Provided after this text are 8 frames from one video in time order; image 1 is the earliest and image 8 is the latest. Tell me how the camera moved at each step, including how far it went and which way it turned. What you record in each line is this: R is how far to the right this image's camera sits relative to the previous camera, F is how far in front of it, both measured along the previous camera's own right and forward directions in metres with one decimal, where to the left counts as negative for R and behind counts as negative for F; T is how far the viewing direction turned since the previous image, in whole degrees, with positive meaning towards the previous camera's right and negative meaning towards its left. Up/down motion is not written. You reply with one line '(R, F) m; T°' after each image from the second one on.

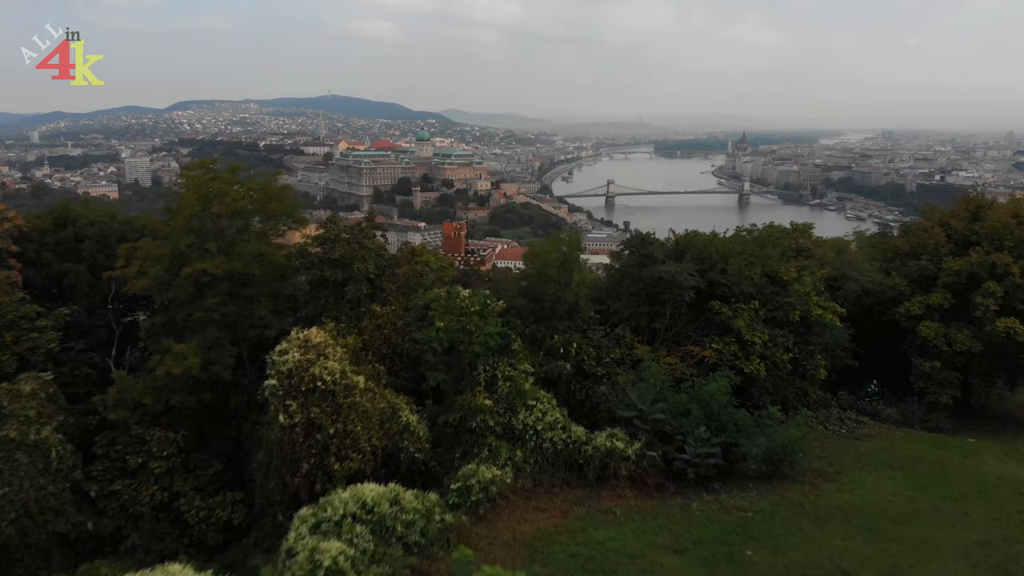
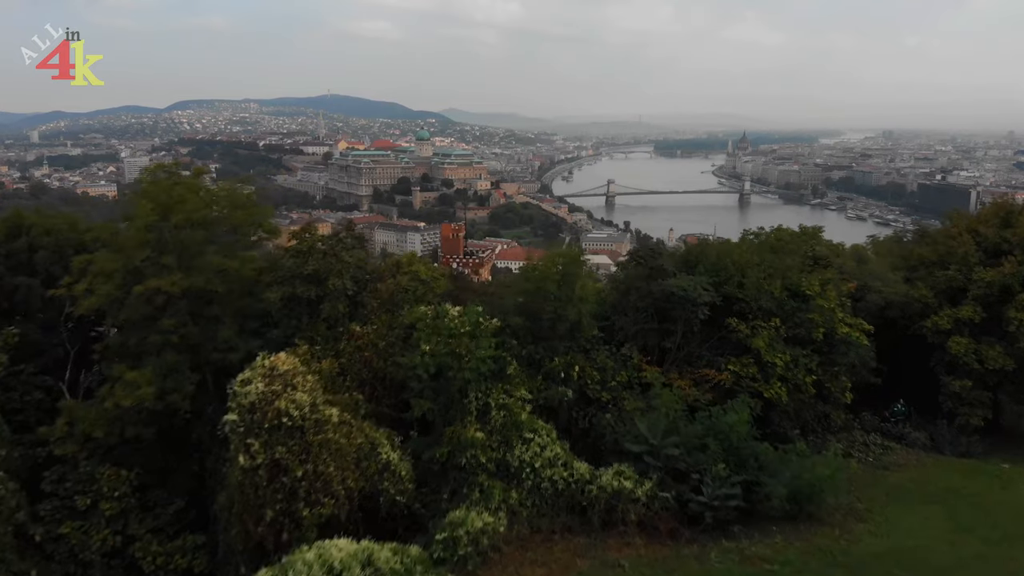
(0.0, +0.4) m; 0°
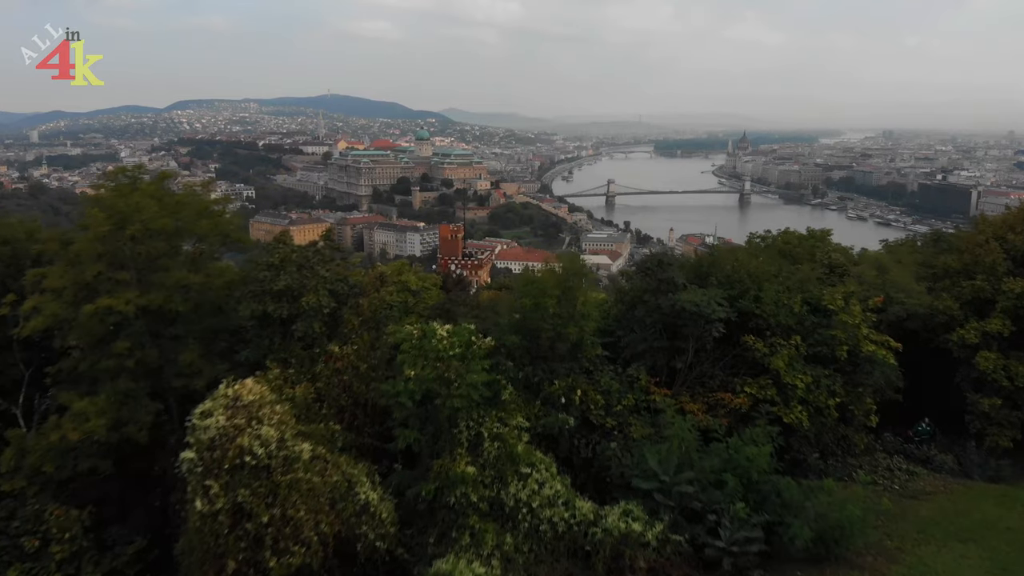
(0.0, +0.3) m; 0°
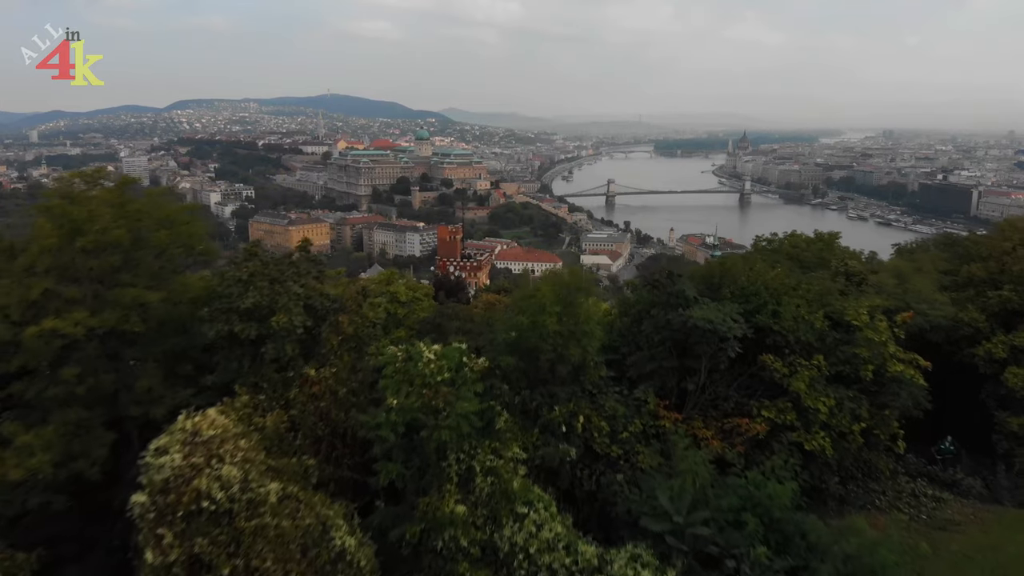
(0.0, +0.3) m; 0°
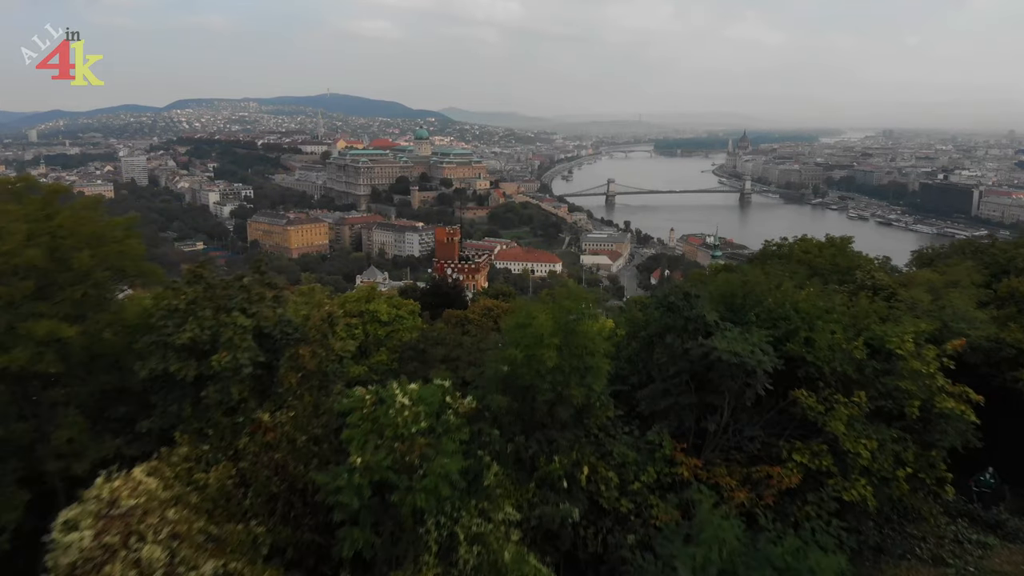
(0.0, +0.4) m; 0°
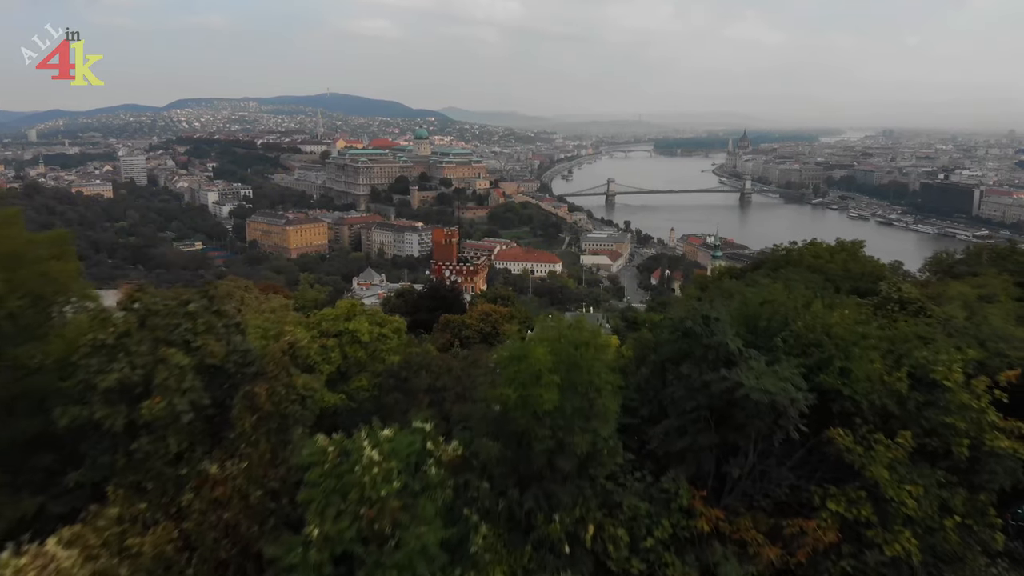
(0.0, +0.4) m; 0°
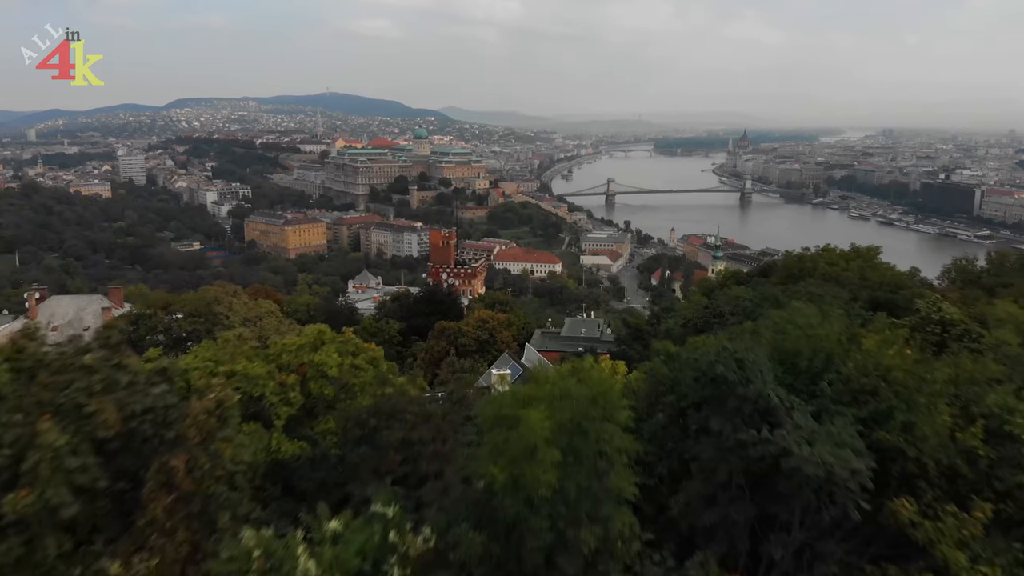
(0.0, +0.5) m; 0°
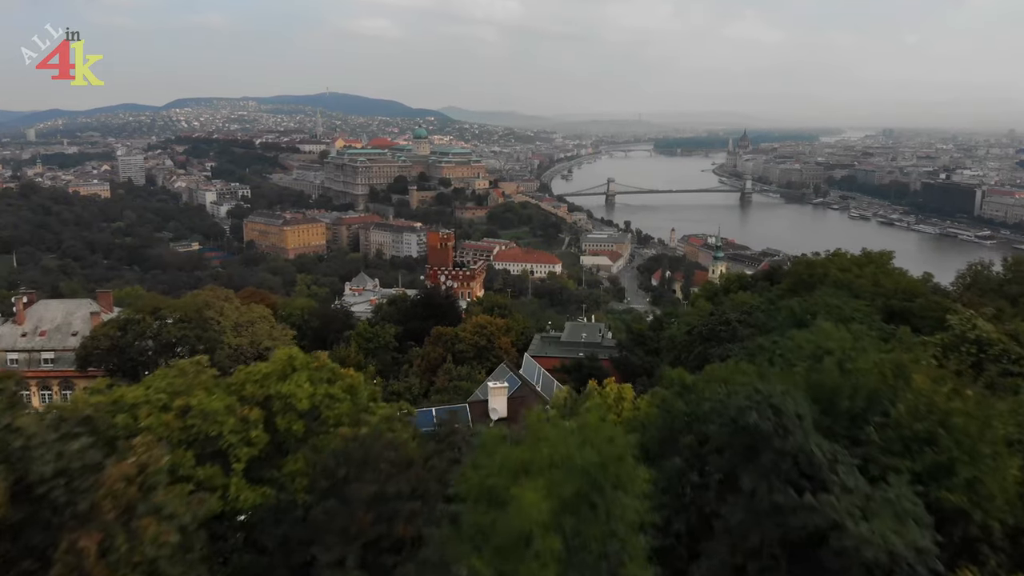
(0.0, +0.3) m; 0°
